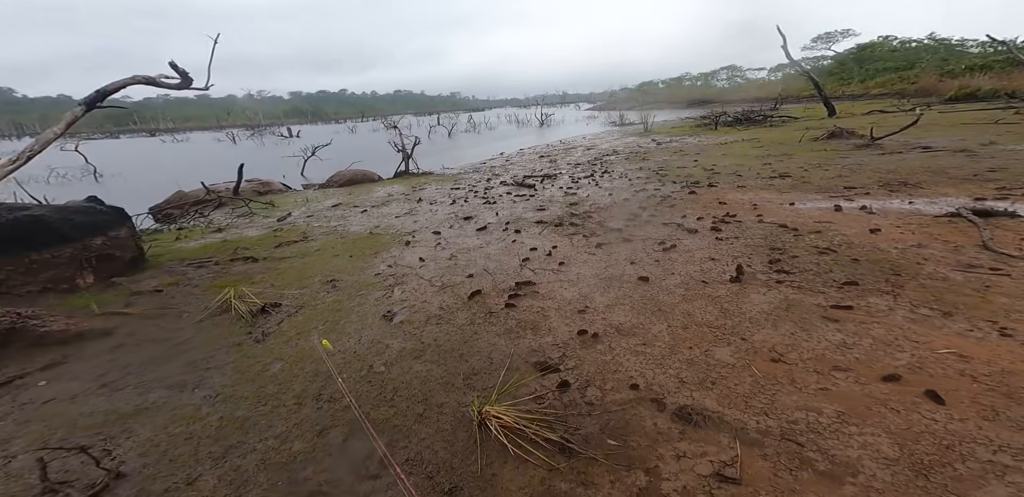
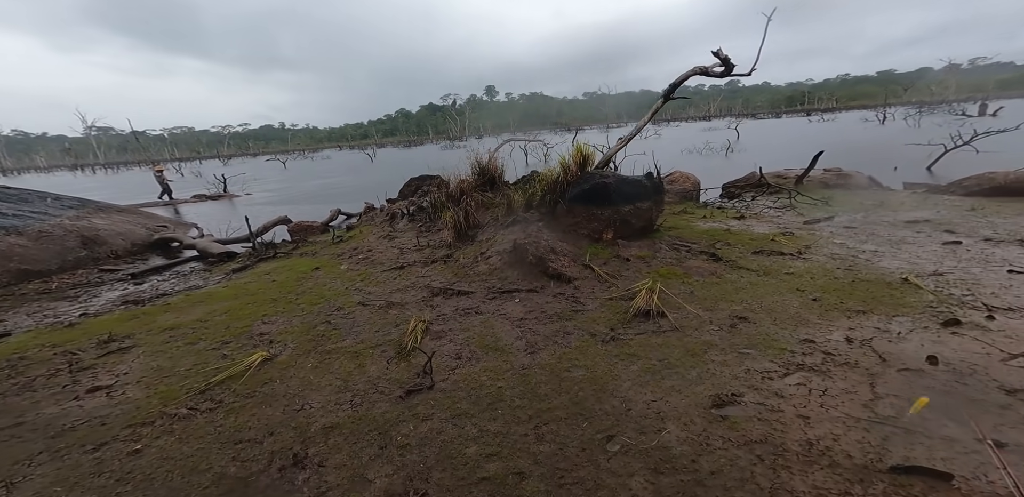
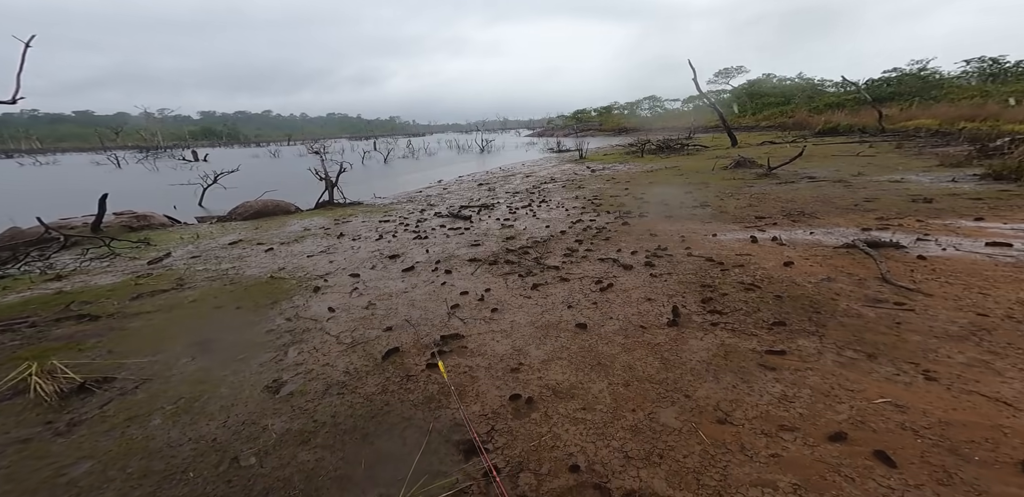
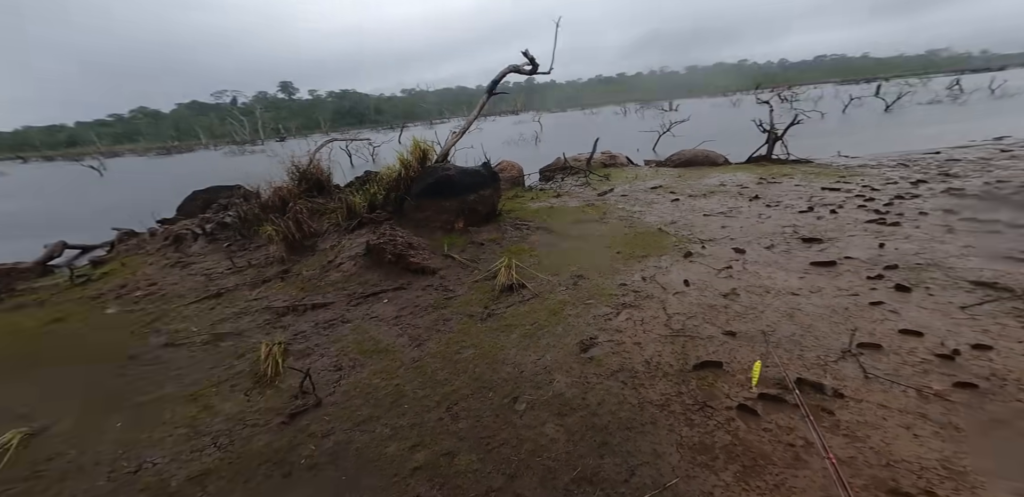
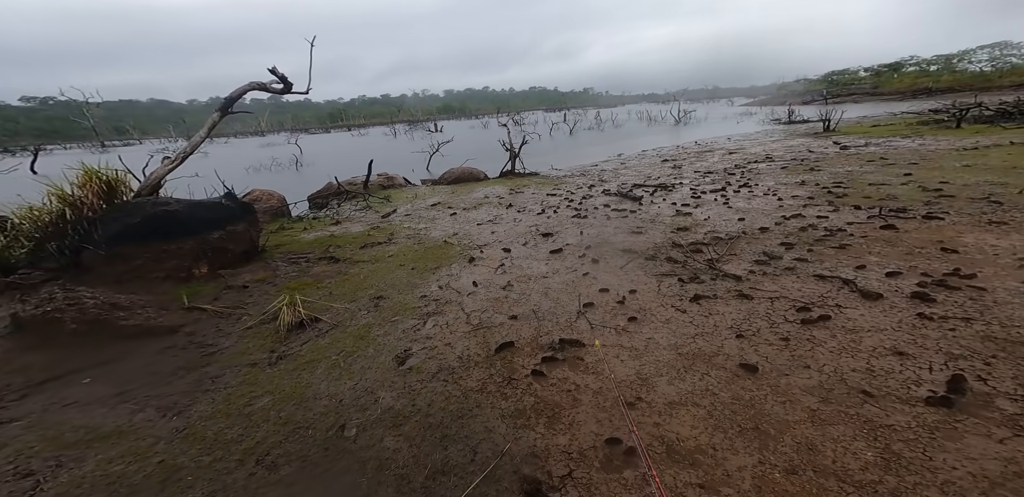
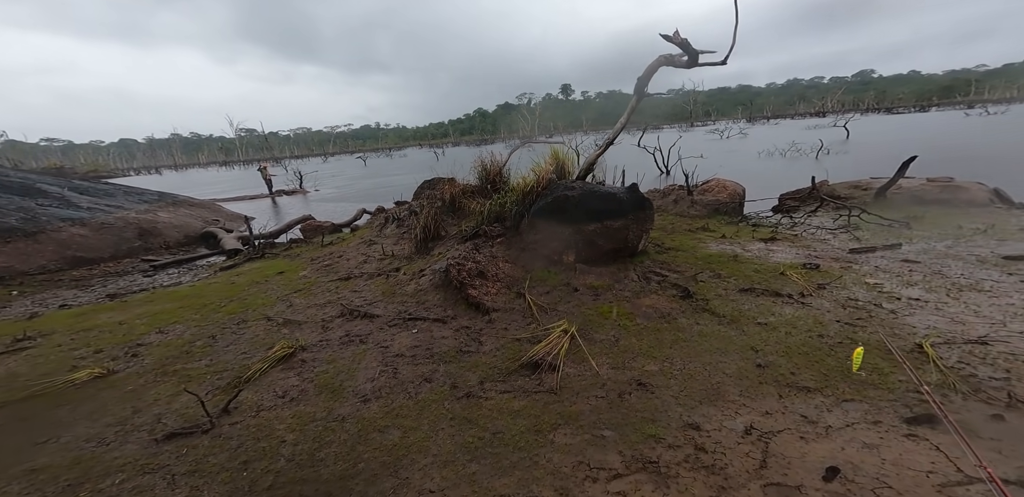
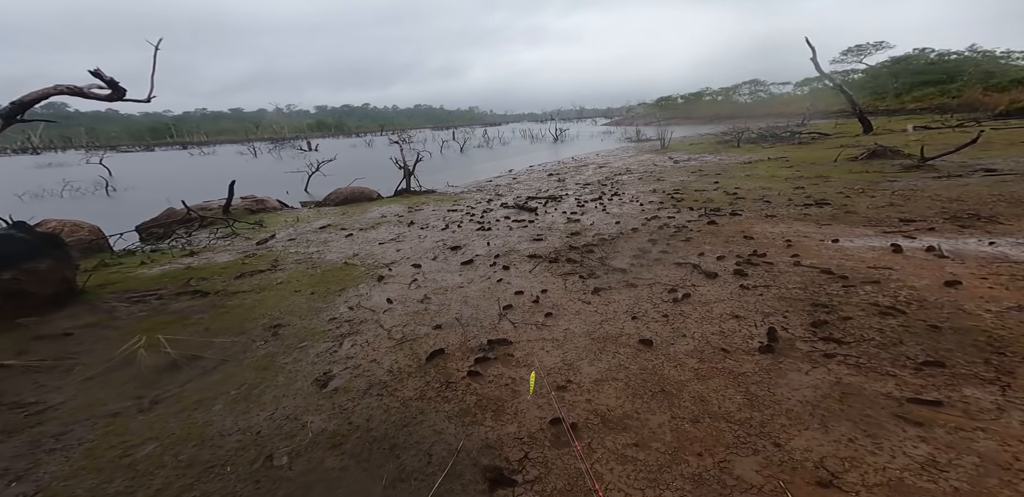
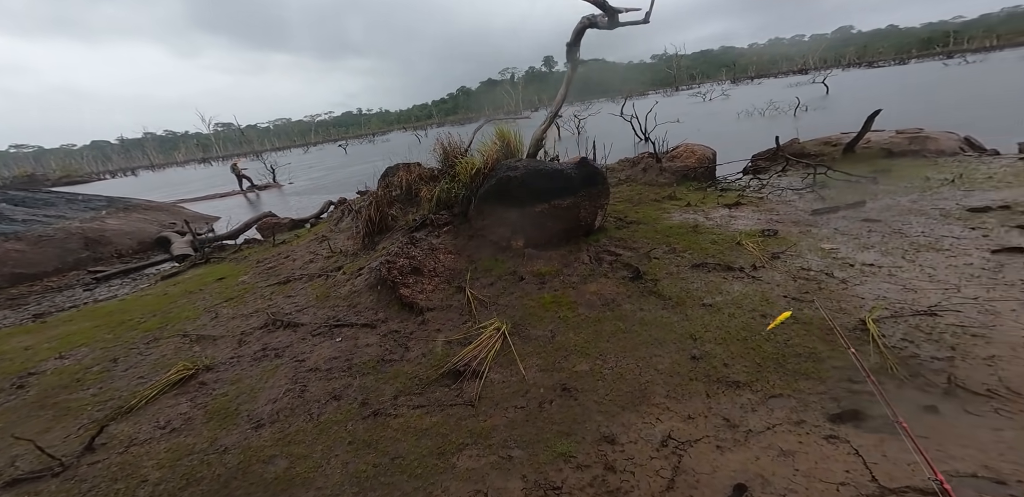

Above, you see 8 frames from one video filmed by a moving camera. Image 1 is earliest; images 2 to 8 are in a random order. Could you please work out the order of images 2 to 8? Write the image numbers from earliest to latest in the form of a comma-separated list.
3, 7, 5, 4, 2, 6, 8
